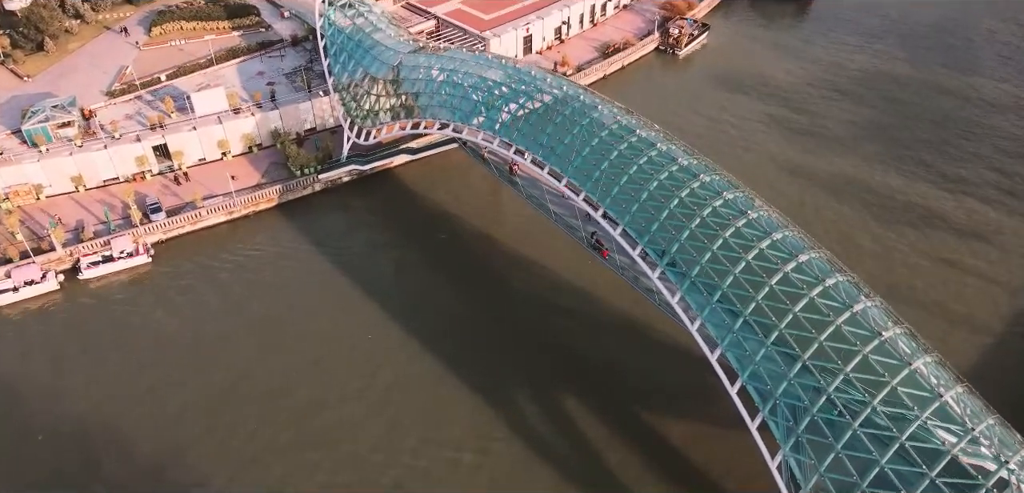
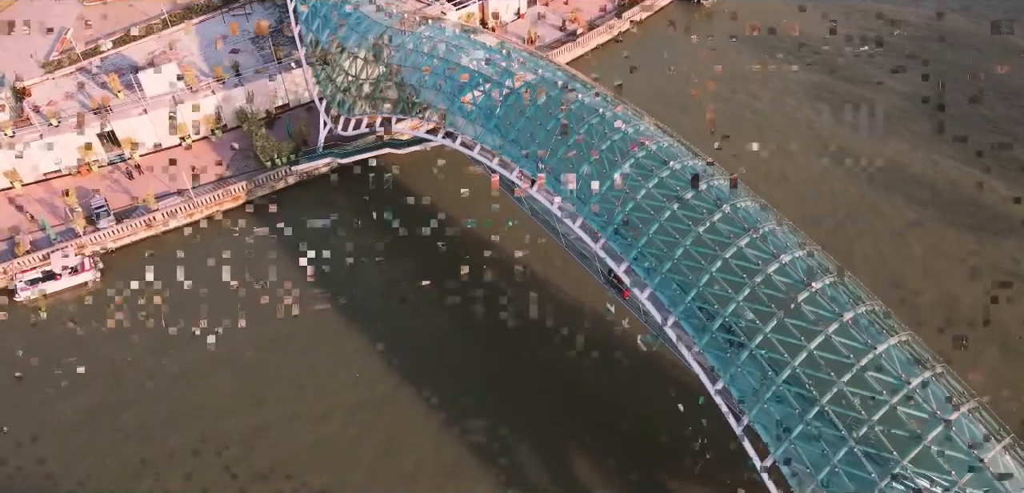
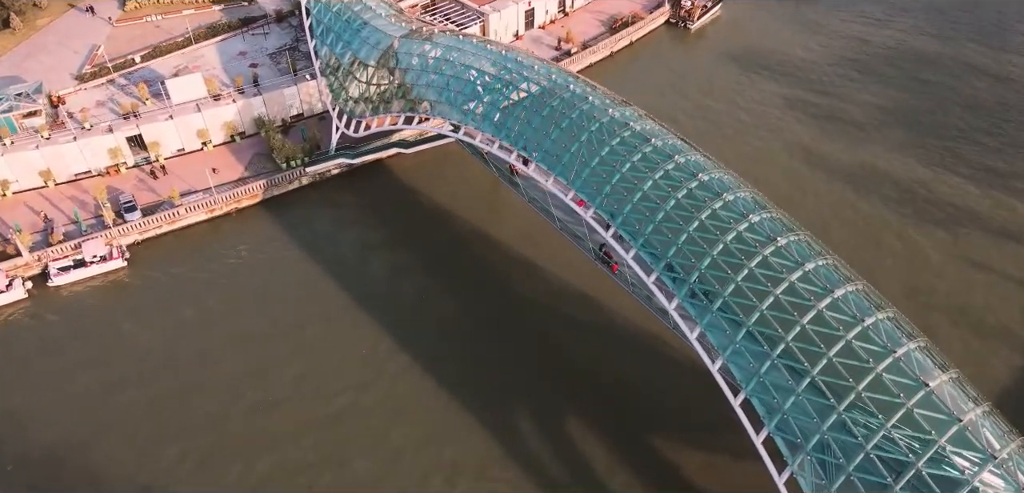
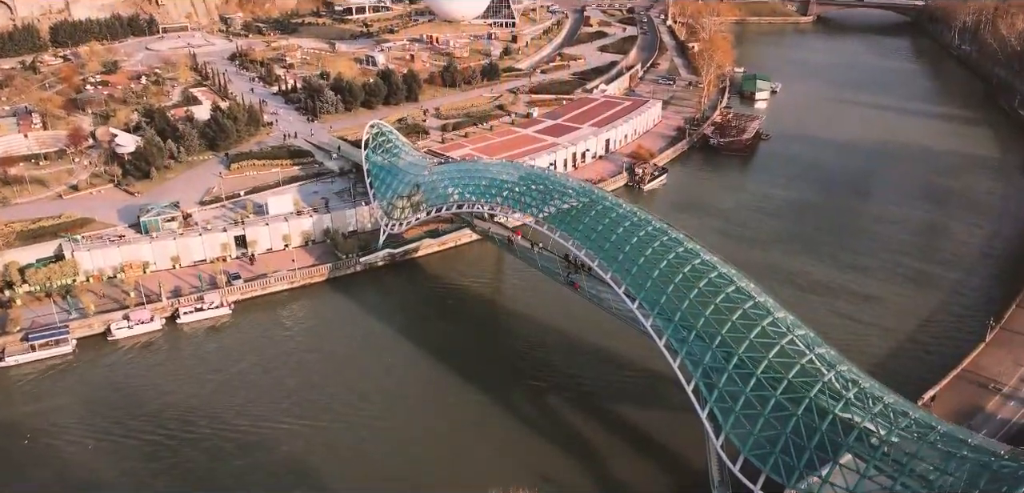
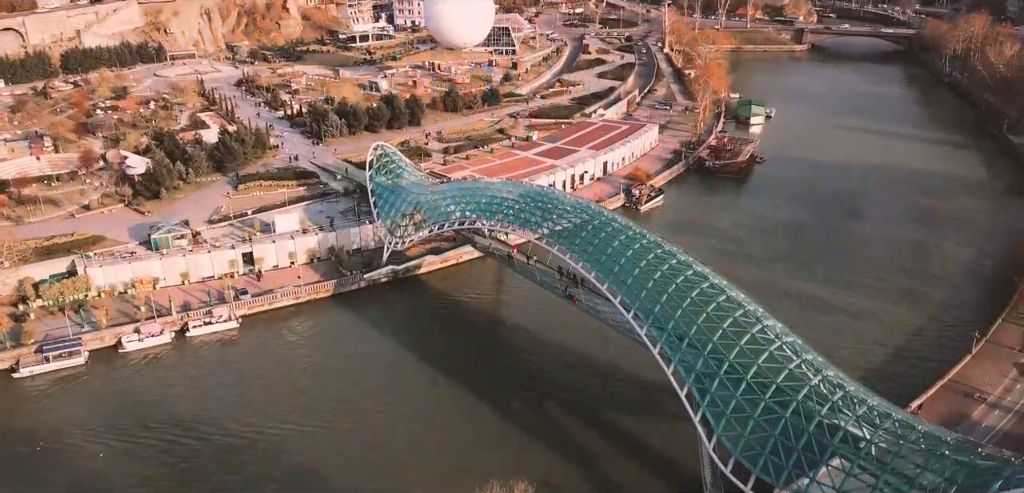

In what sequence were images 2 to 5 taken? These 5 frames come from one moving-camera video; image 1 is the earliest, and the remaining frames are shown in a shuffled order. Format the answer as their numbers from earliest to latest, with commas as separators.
3, 2, 5, 4
